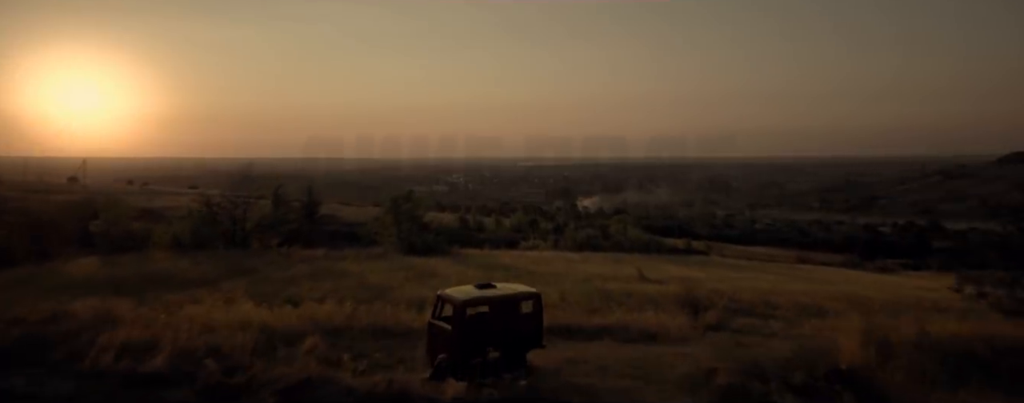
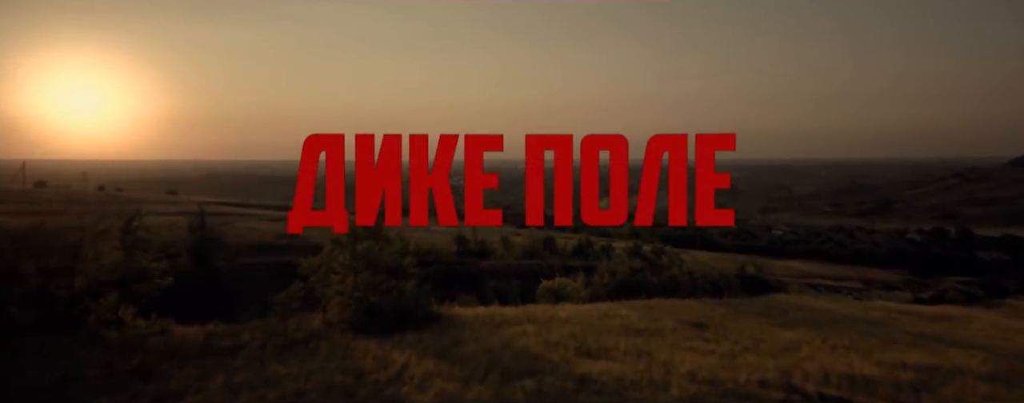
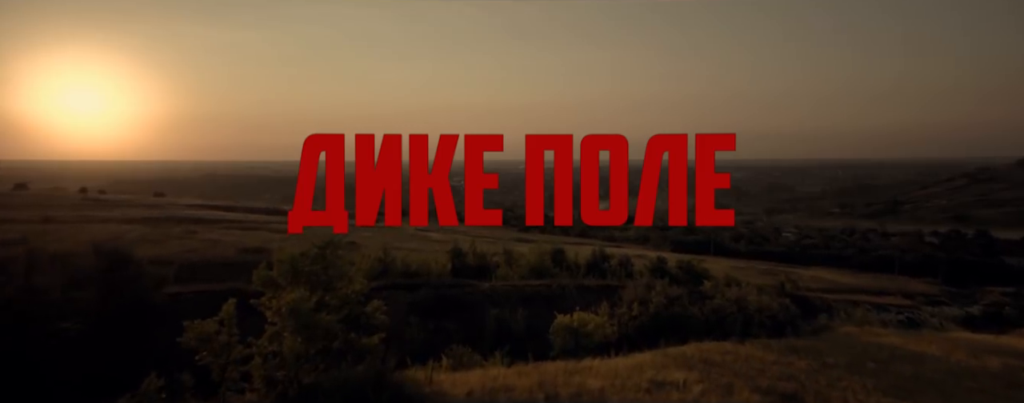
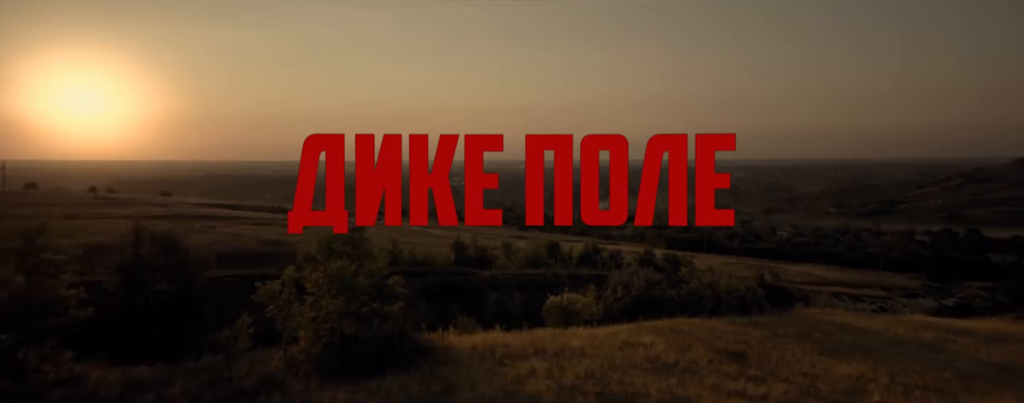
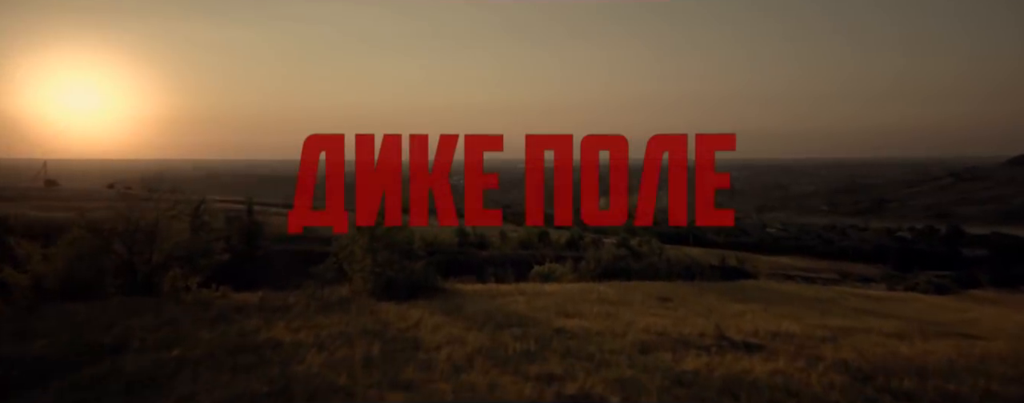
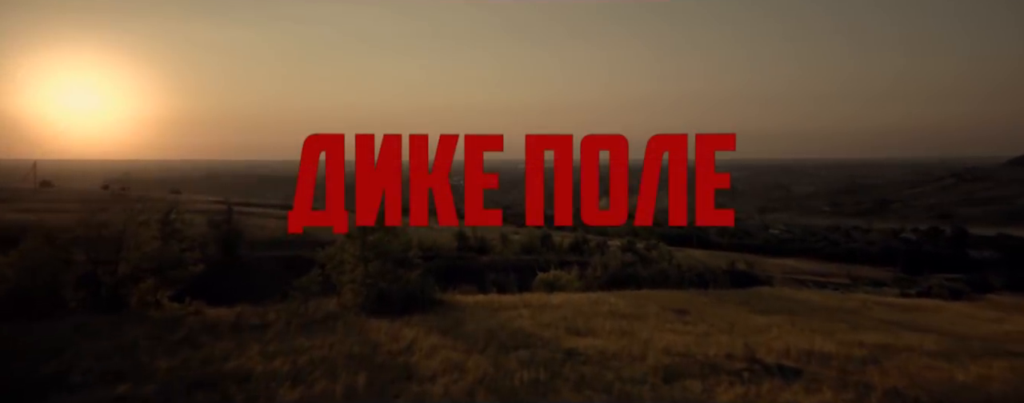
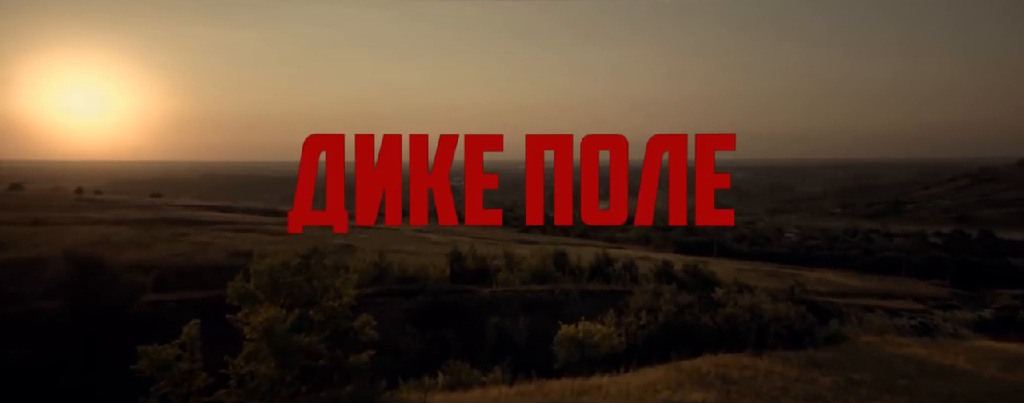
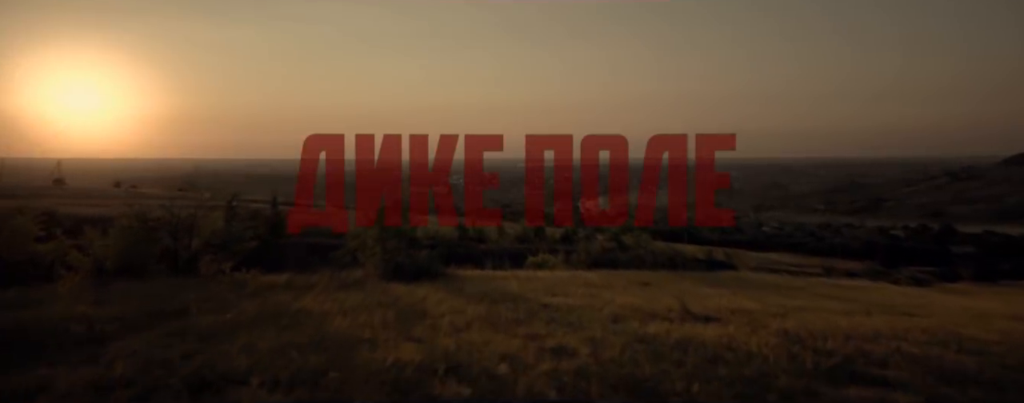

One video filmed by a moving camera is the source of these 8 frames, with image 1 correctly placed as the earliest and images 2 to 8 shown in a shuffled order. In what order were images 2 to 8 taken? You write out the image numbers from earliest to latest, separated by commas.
8, 5, 6, 2, 4, 3, 7
